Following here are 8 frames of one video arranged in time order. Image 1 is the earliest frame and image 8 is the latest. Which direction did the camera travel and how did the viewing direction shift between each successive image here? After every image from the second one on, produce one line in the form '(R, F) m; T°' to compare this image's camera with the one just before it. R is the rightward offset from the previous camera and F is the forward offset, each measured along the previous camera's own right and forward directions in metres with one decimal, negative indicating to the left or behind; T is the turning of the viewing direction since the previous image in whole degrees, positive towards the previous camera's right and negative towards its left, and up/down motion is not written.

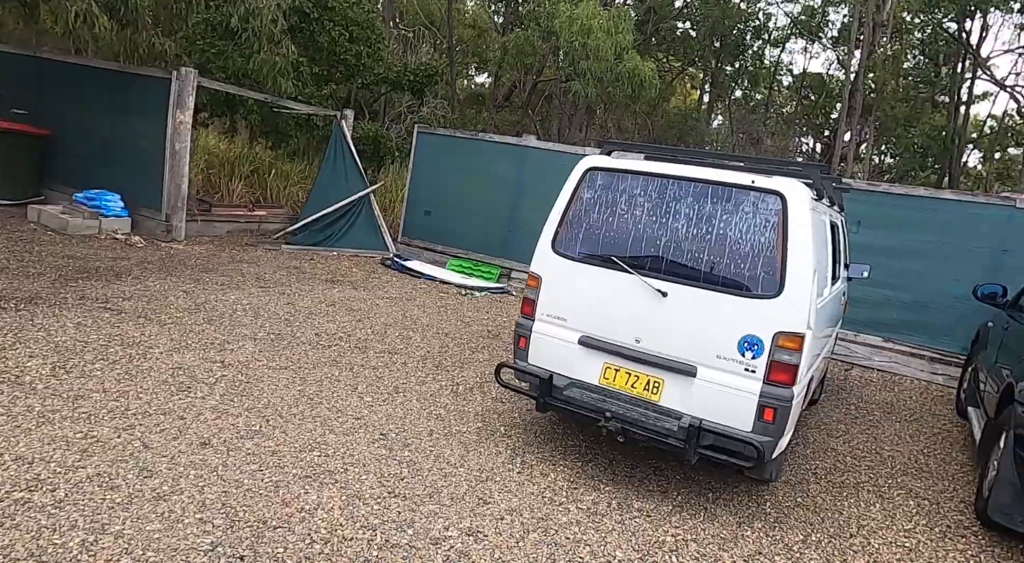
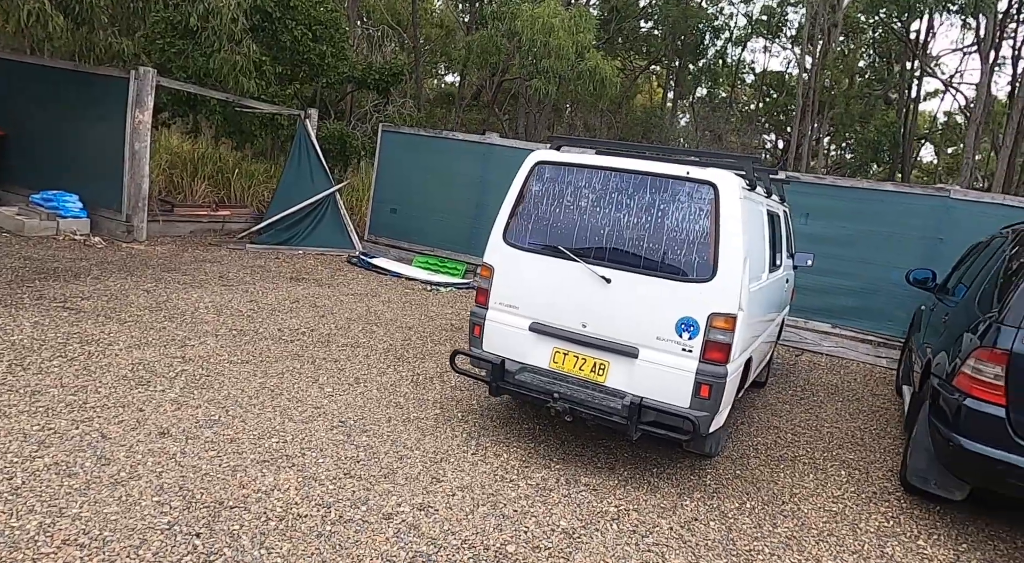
(+0.1, -0.2) m; +2°
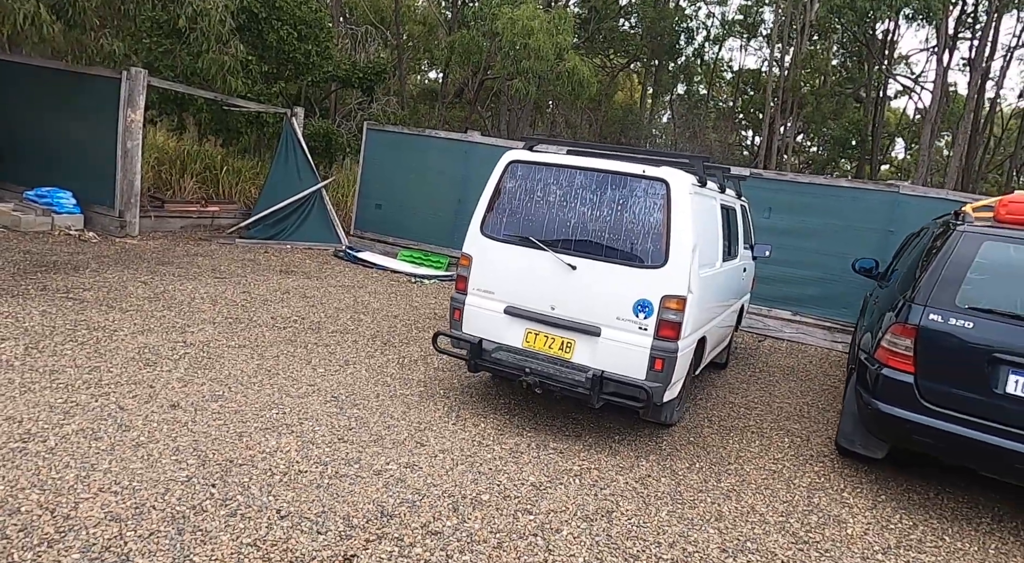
(+0.1, -0.4) m; +1°
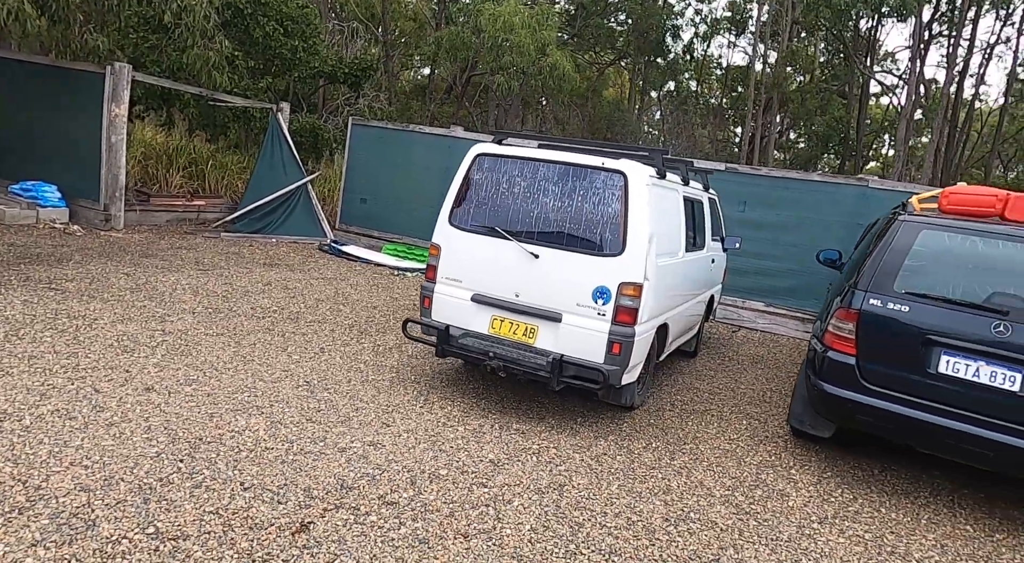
(+0.2, -0.2) m; +1°
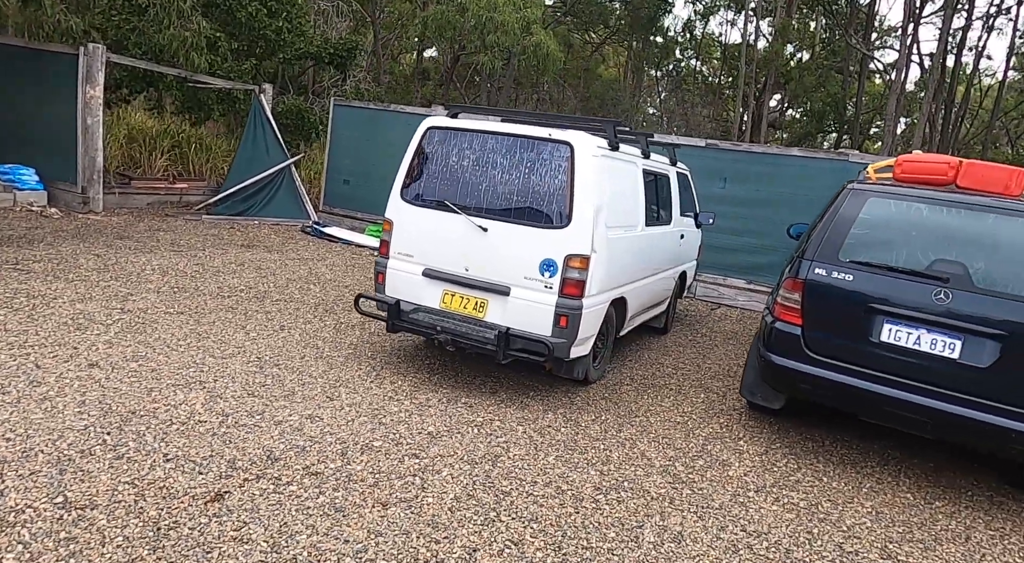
(+0.4, 0.0) m; 0°
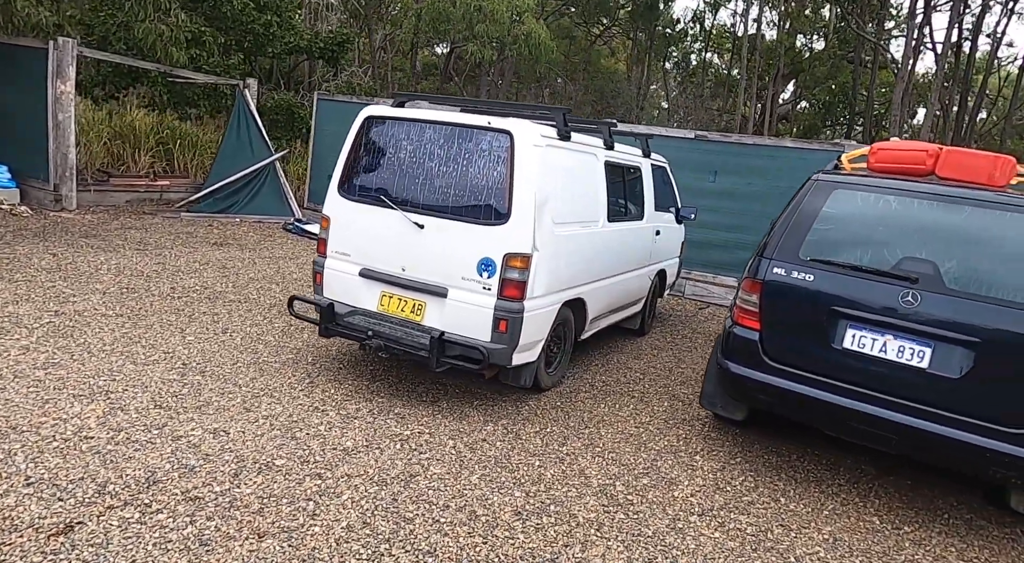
(+0.4, +0.3) m; -1°
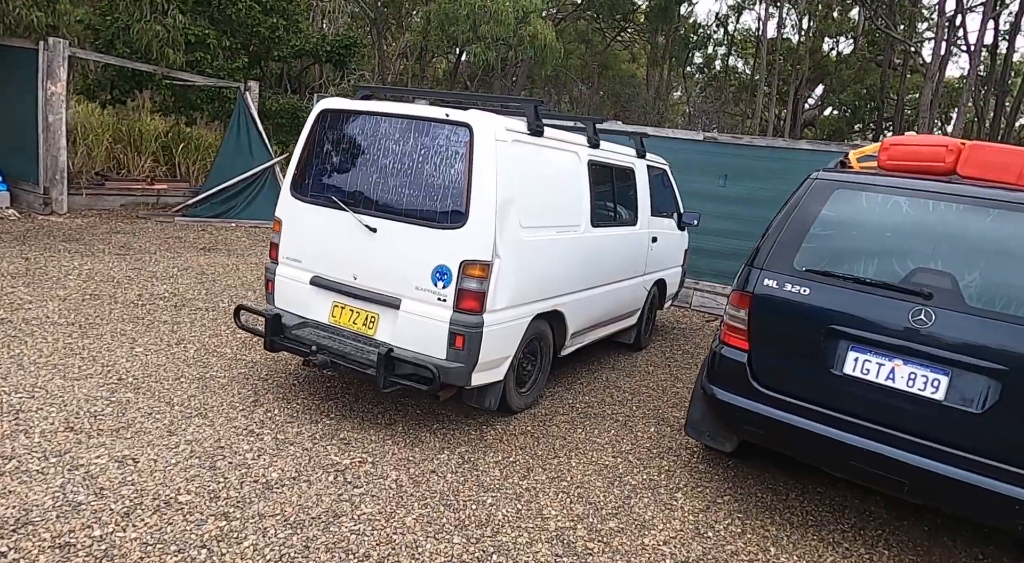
(+0.3, +0.4) m; -2°
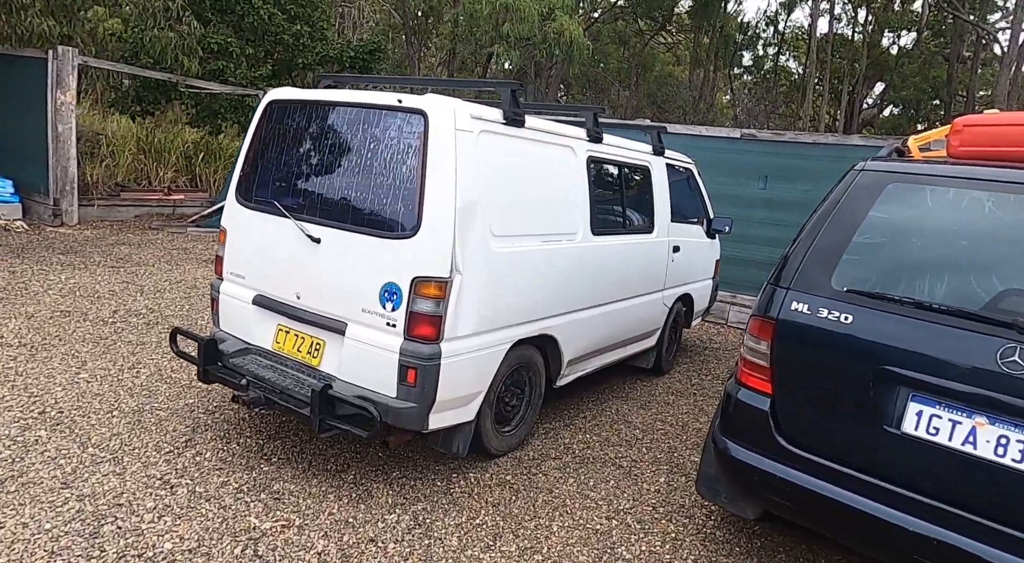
(+0.3, +0.6) m; -4°
